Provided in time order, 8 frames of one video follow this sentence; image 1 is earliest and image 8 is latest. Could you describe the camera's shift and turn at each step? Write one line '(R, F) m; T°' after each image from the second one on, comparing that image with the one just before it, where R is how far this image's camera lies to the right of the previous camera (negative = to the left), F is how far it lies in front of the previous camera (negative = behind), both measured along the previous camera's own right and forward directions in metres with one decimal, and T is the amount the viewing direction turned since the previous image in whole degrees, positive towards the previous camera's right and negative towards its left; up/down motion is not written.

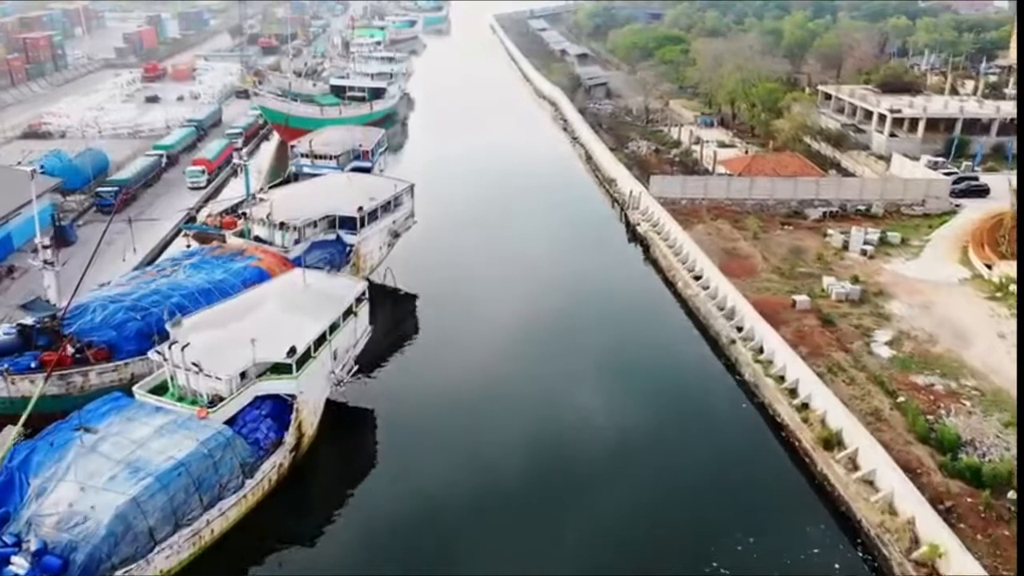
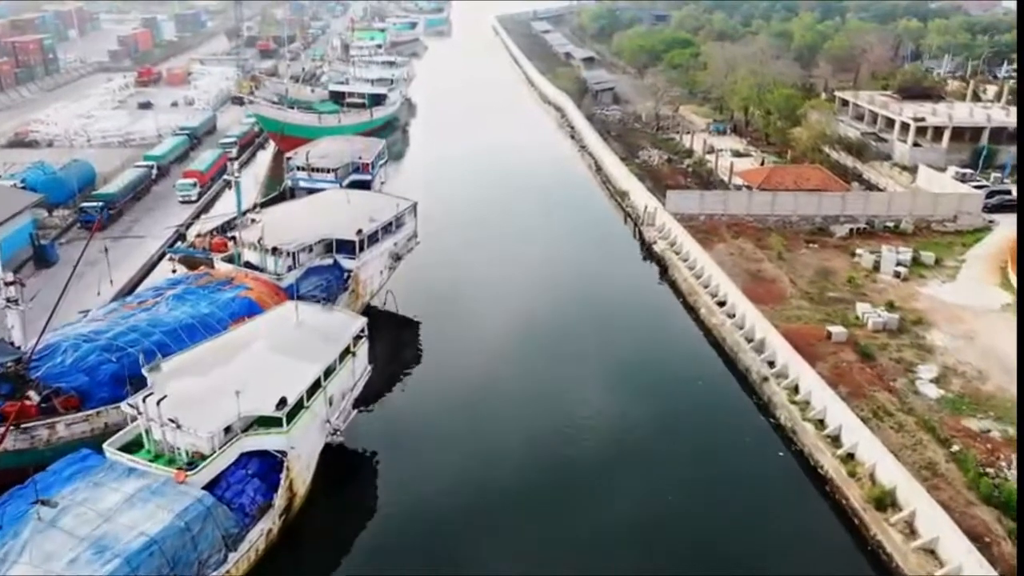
(-0.1, +0.9) m; 0°
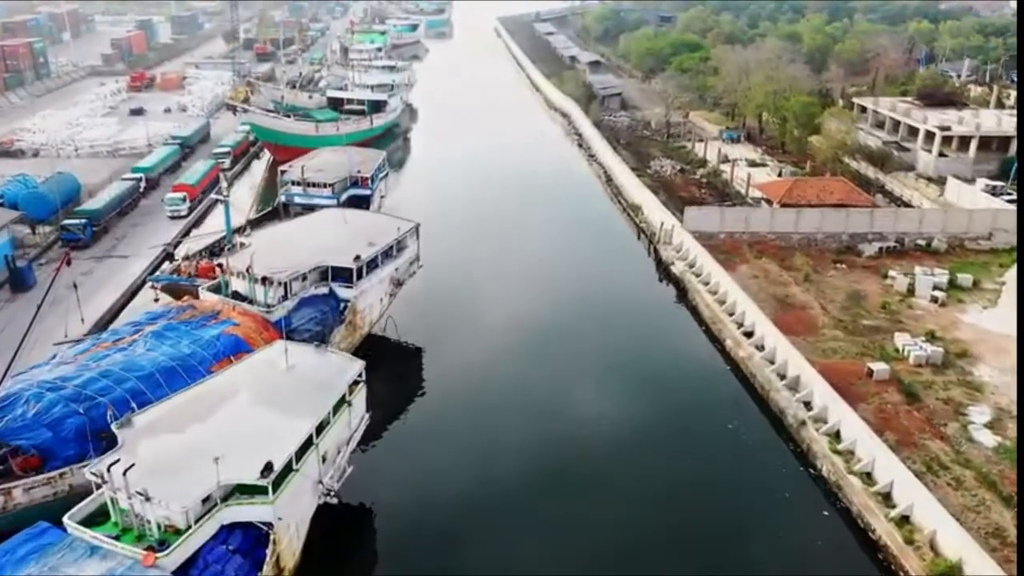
(-0.1, +0.9) m; 0°
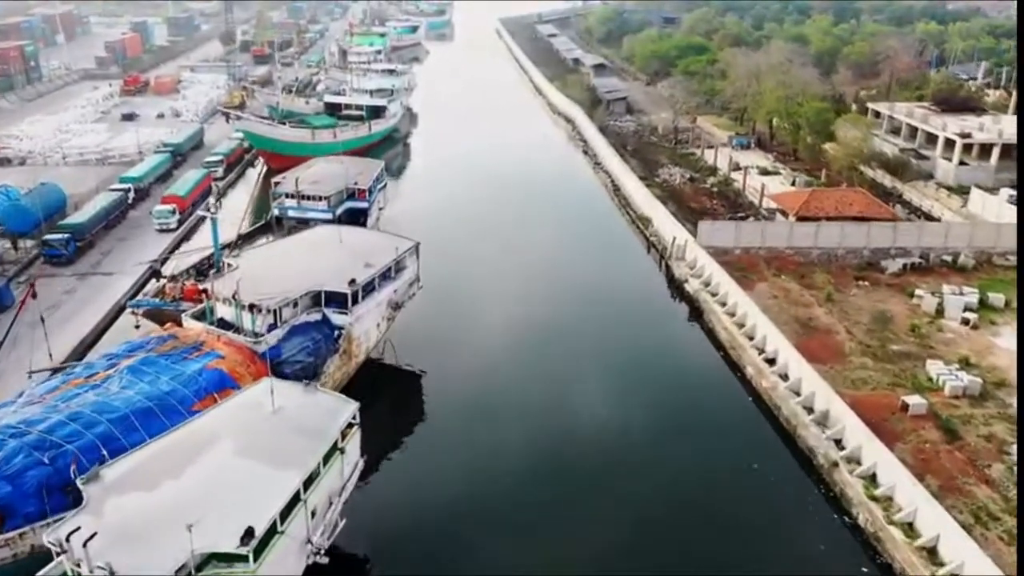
(-0.1, +0.8) m; 0°
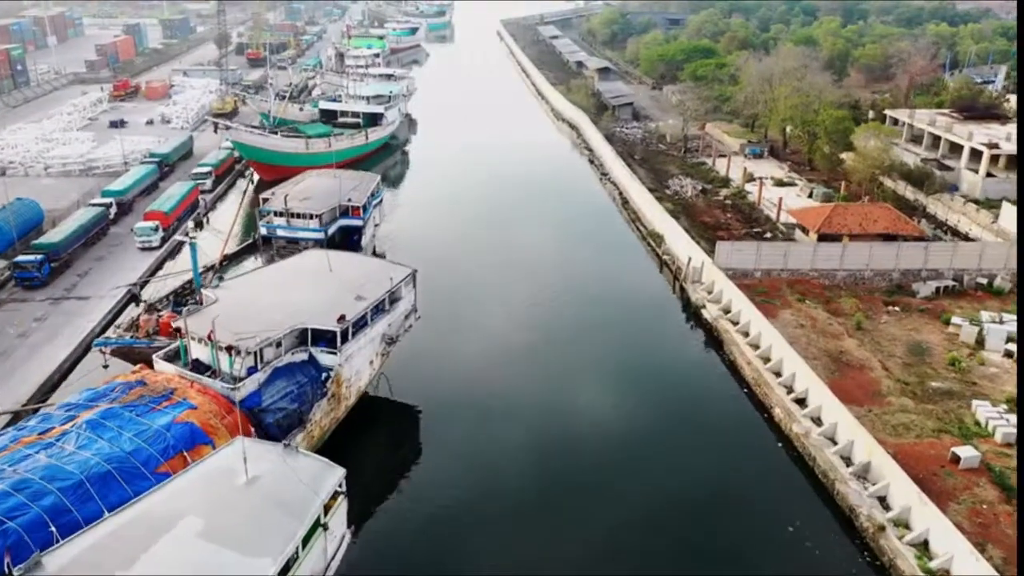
(-0.1, +1.0) m; 0°
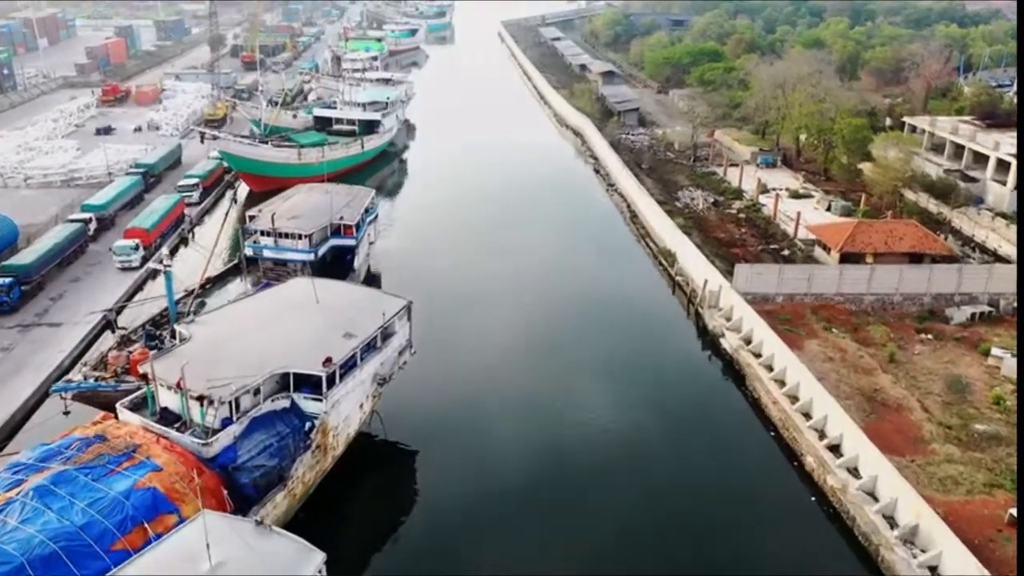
(0.0, +0.9) m; 0°
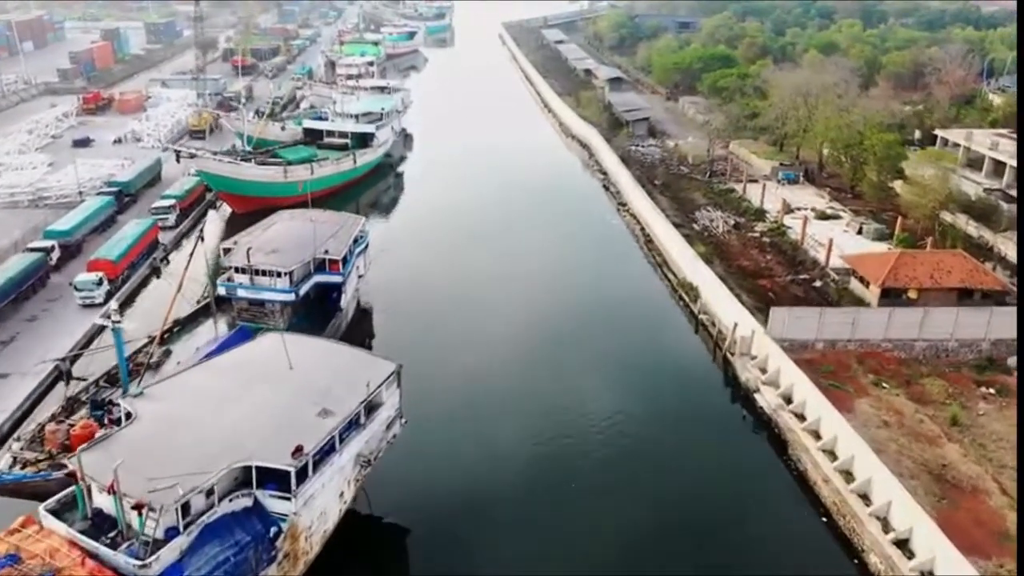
(-0.1, +1.4) m; 0°
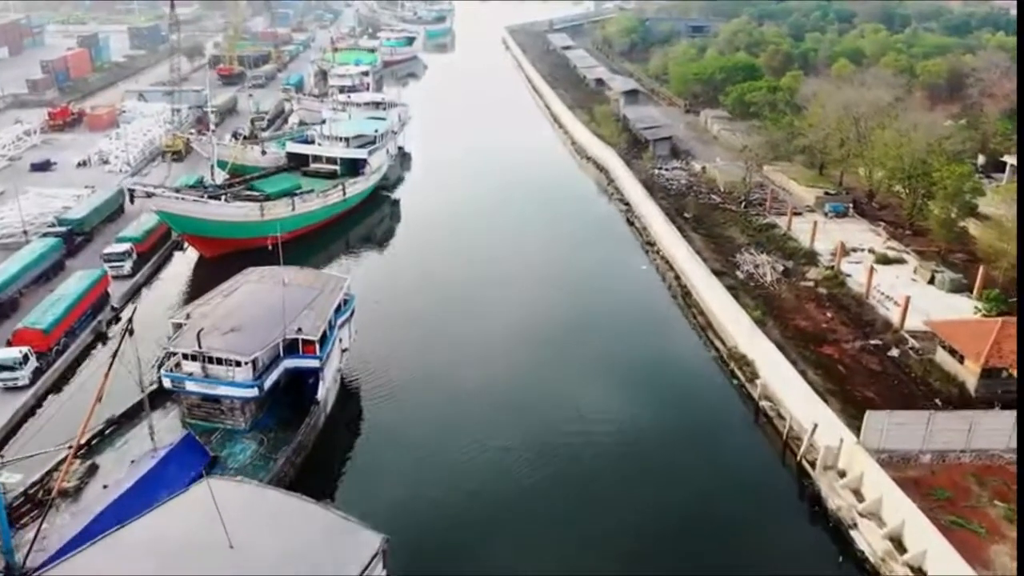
(-0.2, +2.4) m; 0°
